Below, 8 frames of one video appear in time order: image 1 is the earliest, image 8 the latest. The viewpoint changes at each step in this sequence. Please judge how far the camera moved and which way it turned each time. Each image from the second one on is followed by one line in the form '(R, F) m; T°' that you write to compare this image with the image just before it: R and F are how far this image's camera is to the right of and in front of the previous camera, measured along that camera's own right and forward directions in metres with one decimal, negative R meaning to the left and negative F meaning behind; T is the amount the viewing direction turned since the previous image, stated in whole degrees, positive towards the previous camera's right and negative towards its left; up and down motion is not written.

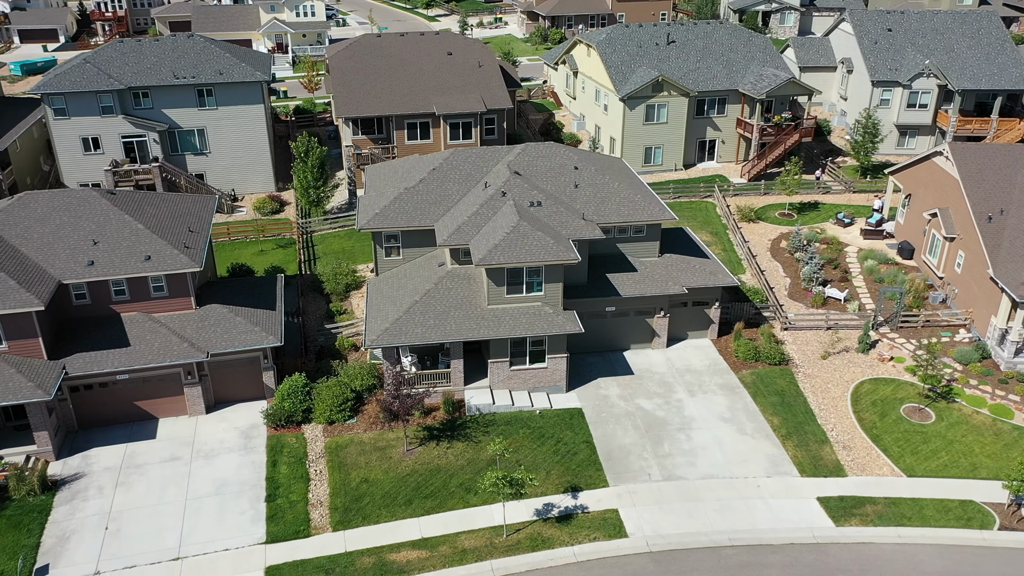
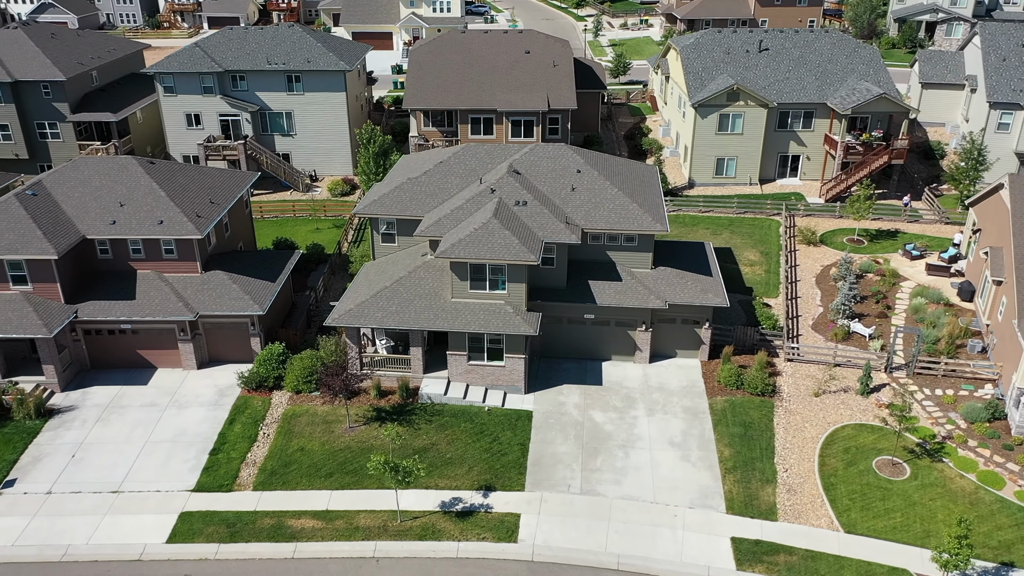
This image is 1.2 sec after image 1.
(+7.6, +0.7) m; -13°
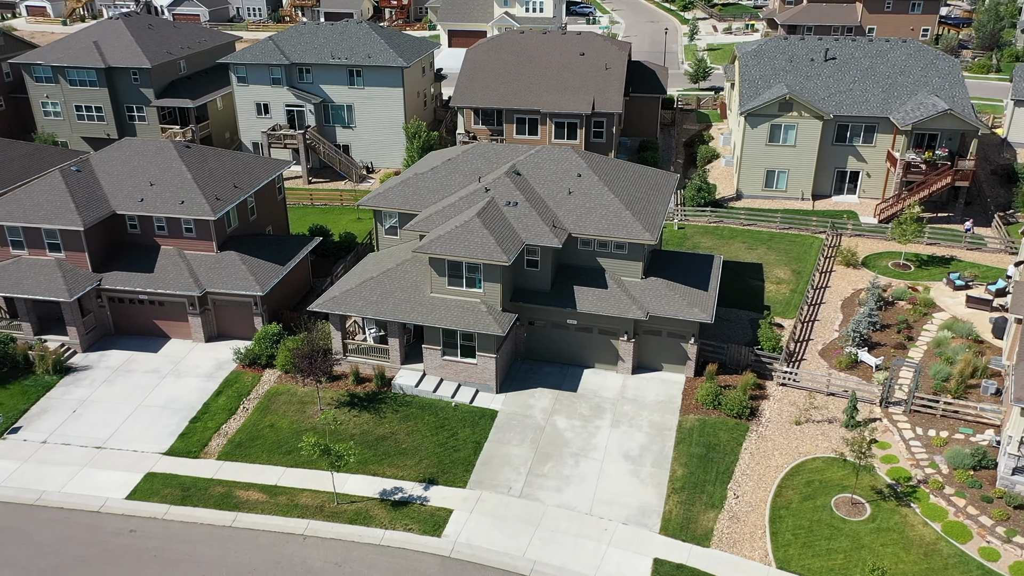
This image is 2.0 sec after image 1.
(+5.3, +0.3) m; -9°
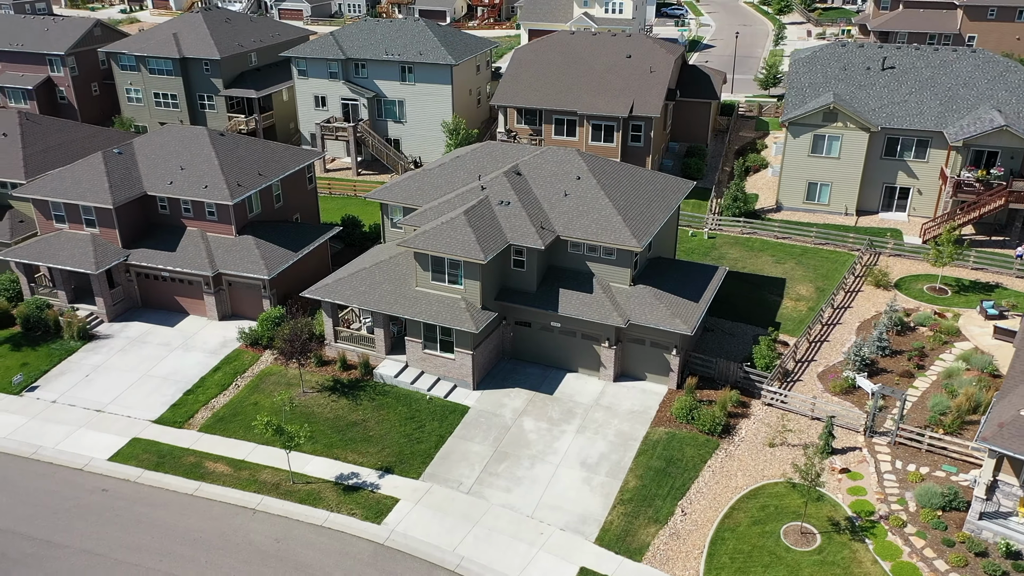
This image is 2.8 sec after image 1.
(+4.6, +0.2) m; -8°
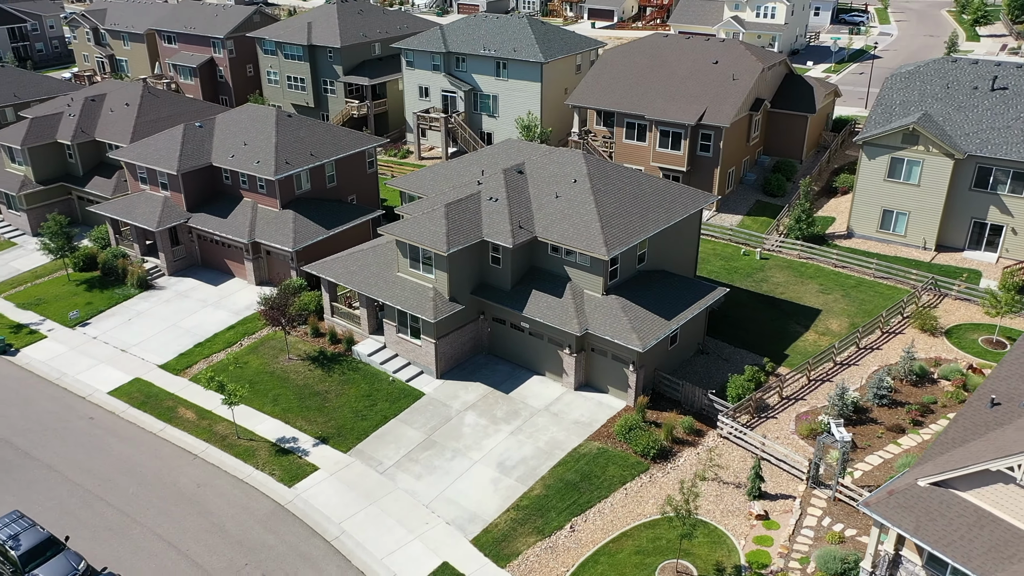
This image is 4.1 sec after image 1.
(+8.3, +0.9) m; -14°
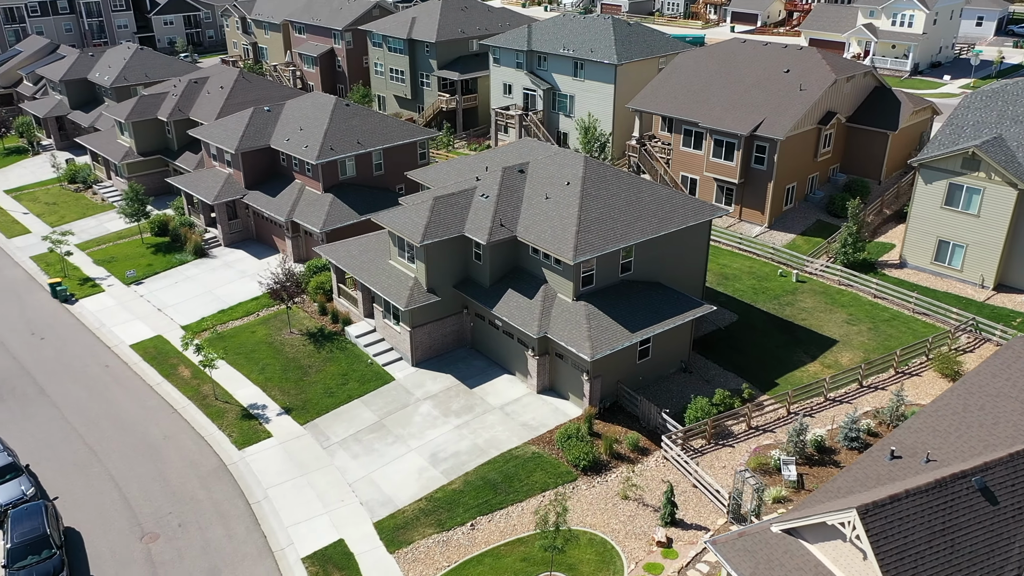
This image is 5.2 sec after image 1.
(+6.9, +0.6) m; -11°
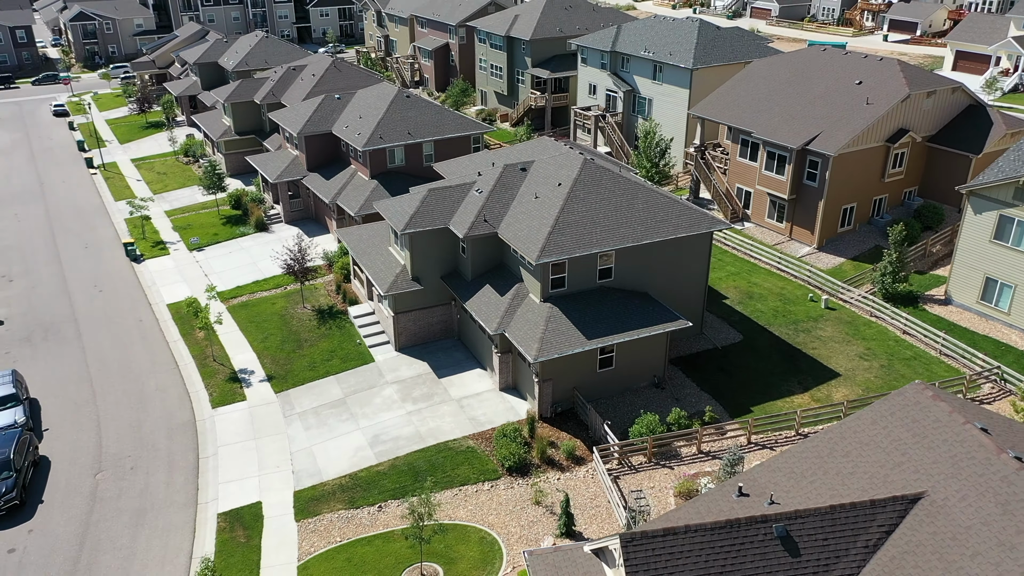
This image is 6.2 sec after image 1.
(+6.9, +0.6) m; -12°
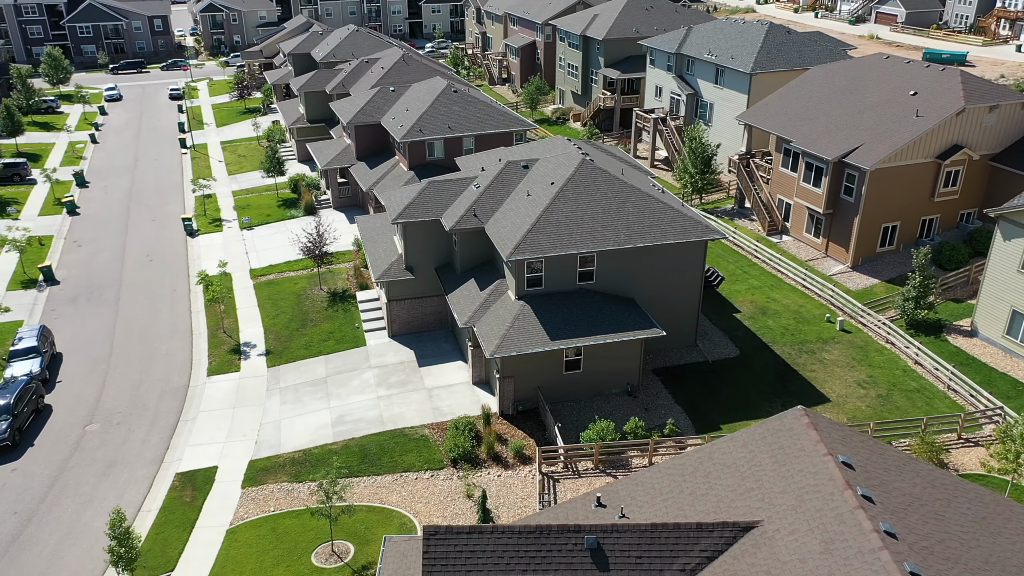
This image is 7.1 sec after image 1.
(+5.3, +0.3) m; -9°
